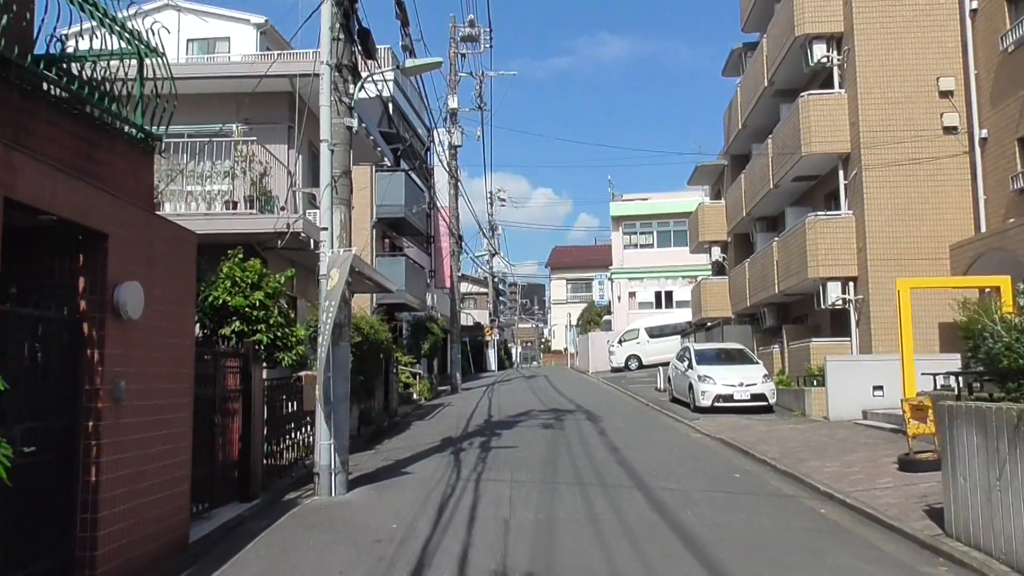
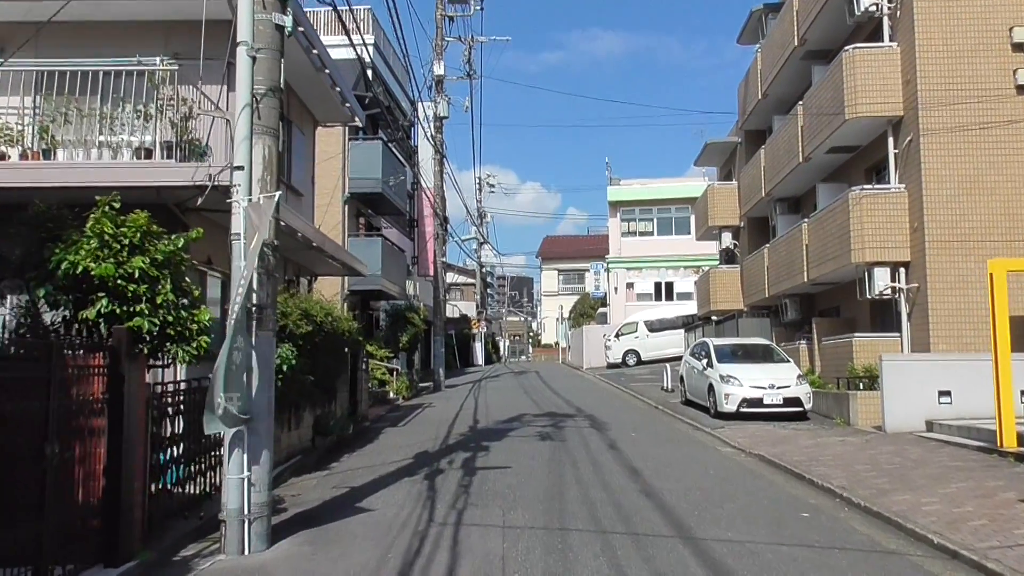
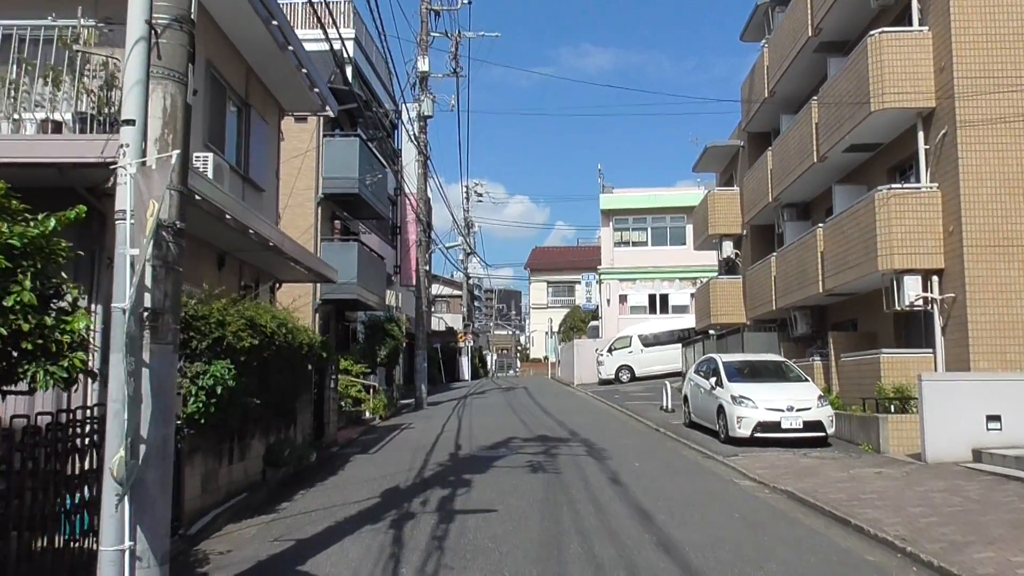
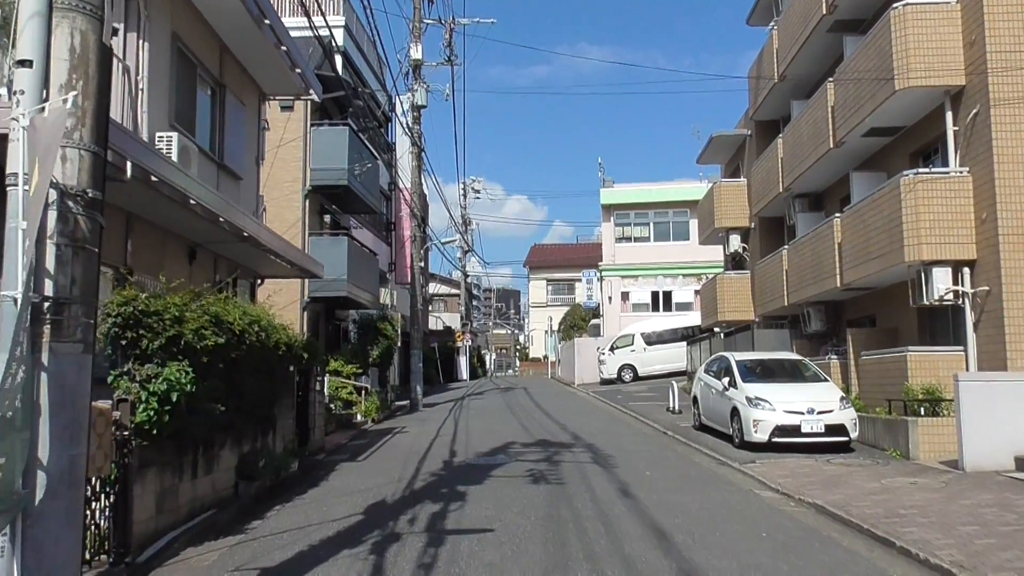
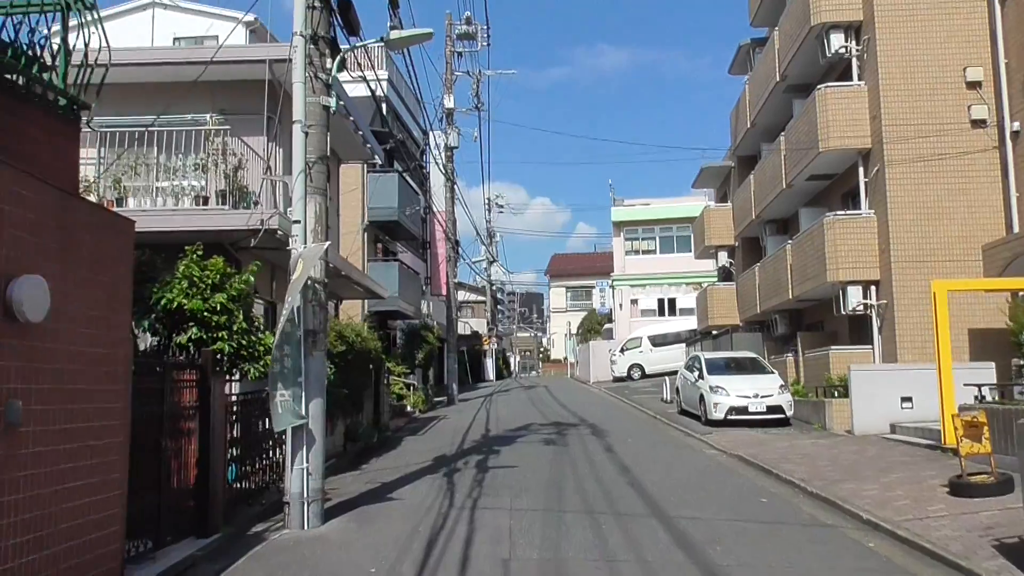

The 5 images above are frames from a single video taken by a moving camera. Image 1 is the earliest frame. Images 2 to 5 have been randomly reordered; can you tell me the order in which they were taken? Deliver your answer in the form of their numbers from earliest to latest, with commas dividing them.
5, 2, 3, 4
